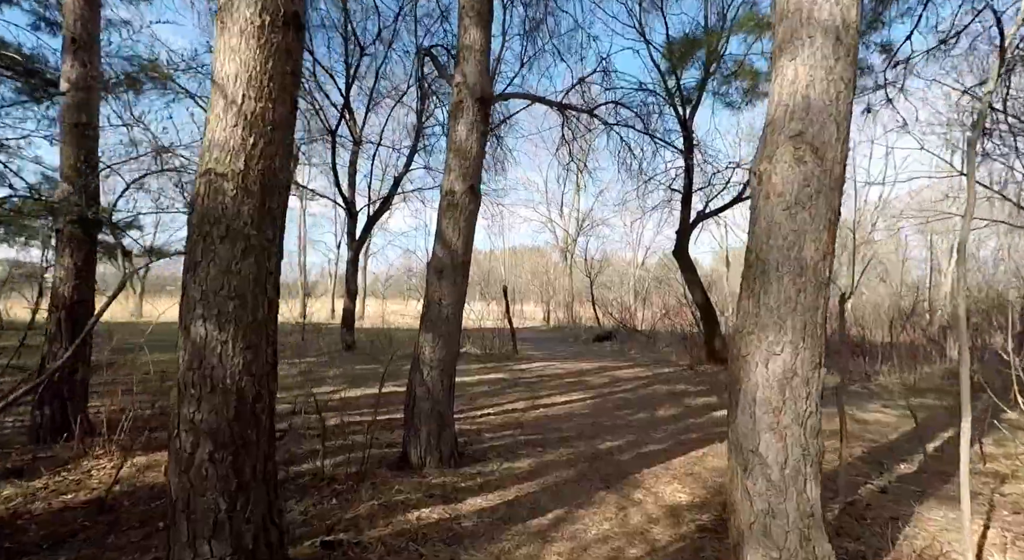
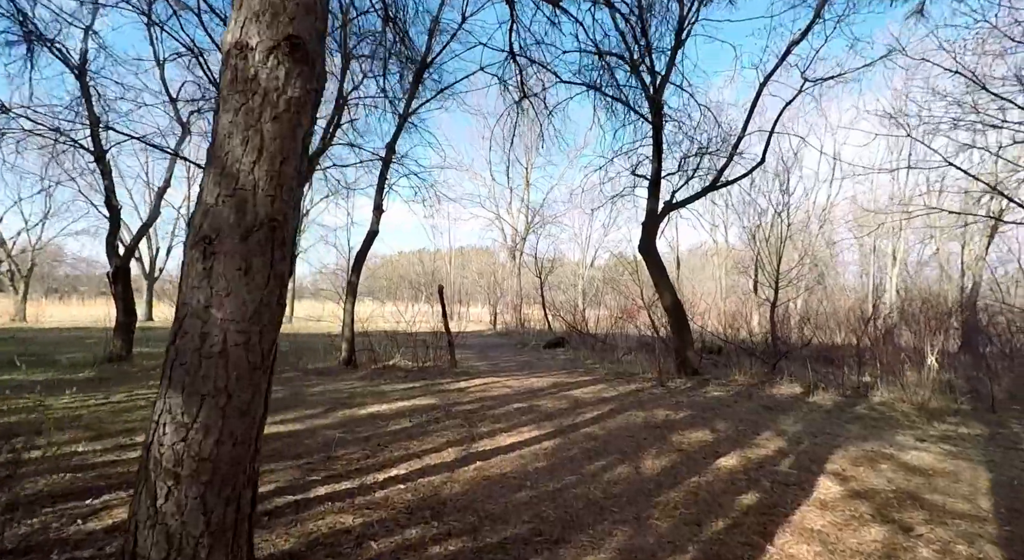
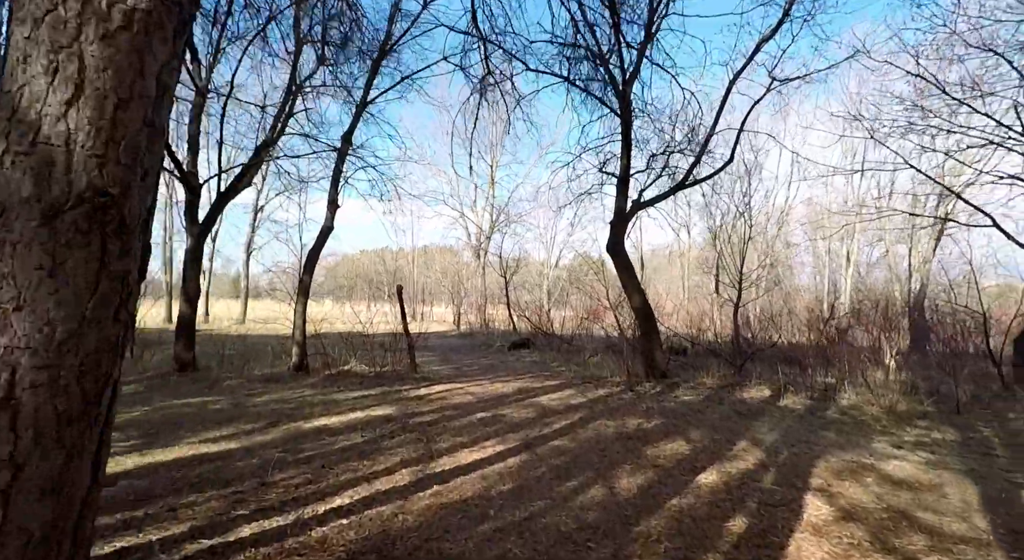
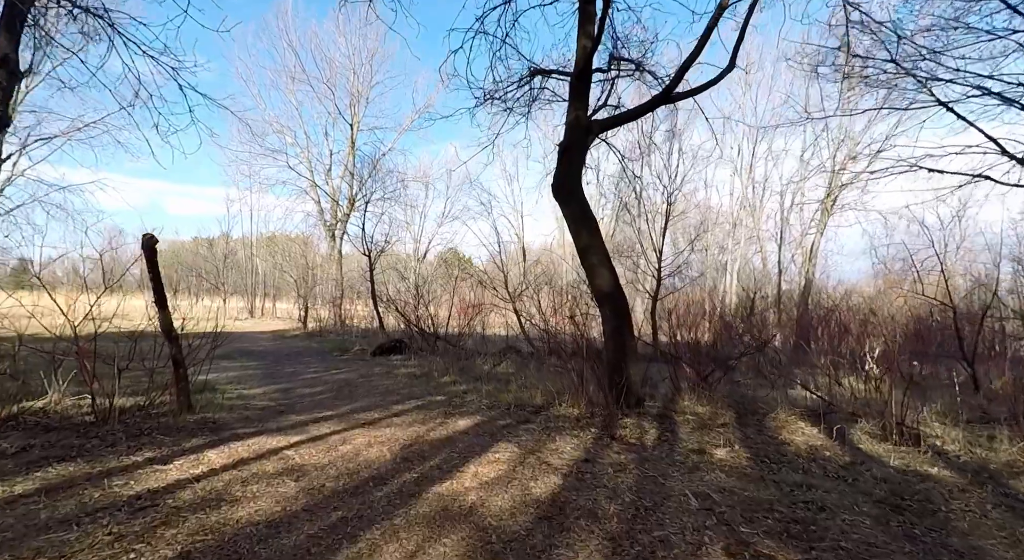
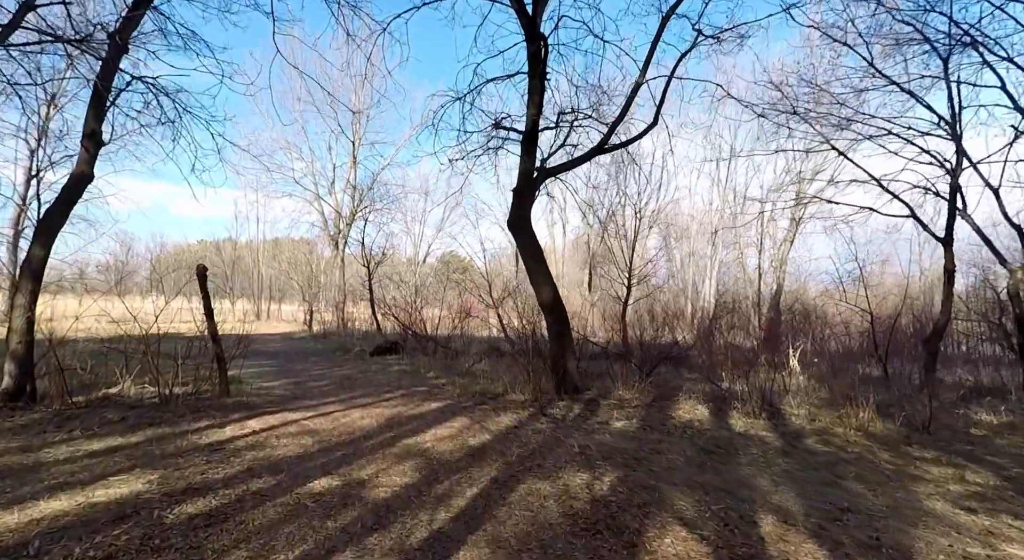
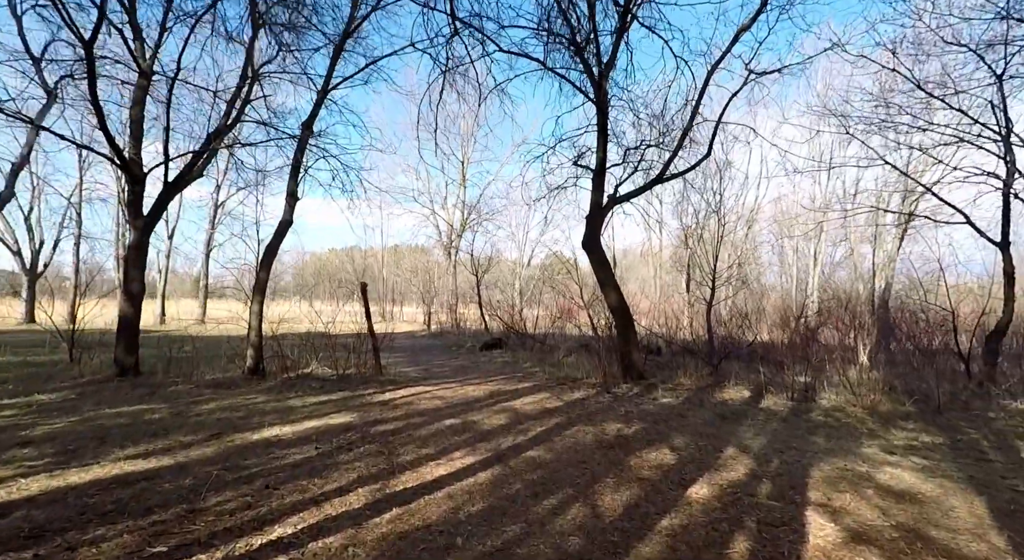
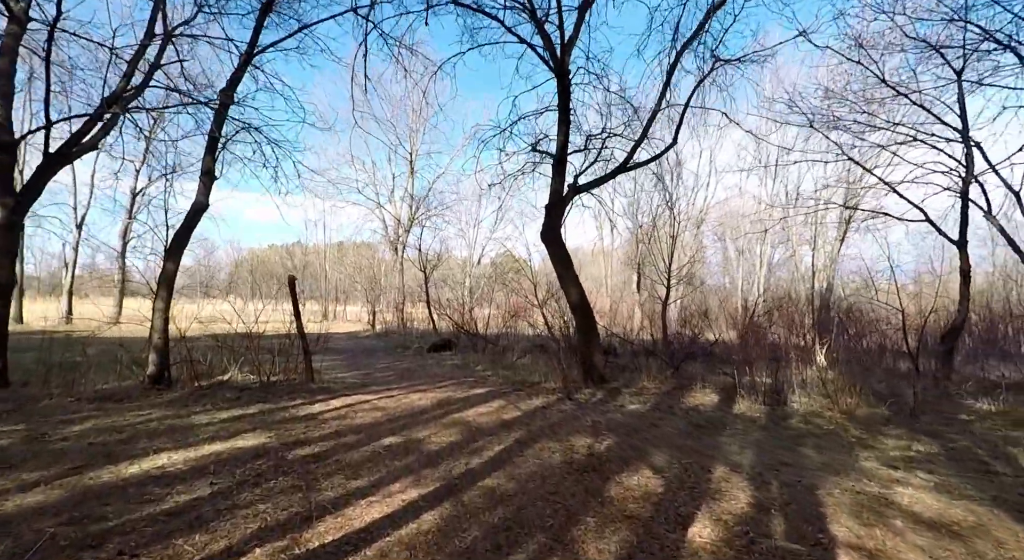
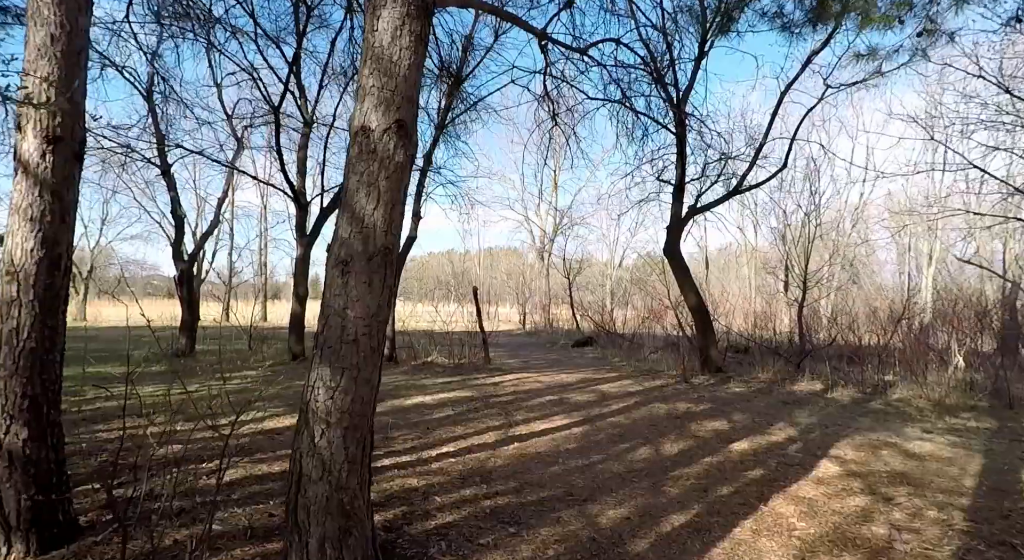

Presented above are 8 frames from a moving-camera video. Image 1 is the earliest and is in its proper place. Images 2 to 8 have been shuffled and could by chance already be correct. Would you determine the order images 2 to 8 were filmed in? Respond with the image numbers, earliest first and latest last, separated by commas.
8, 2, 3, 6, 7, 5, 4
